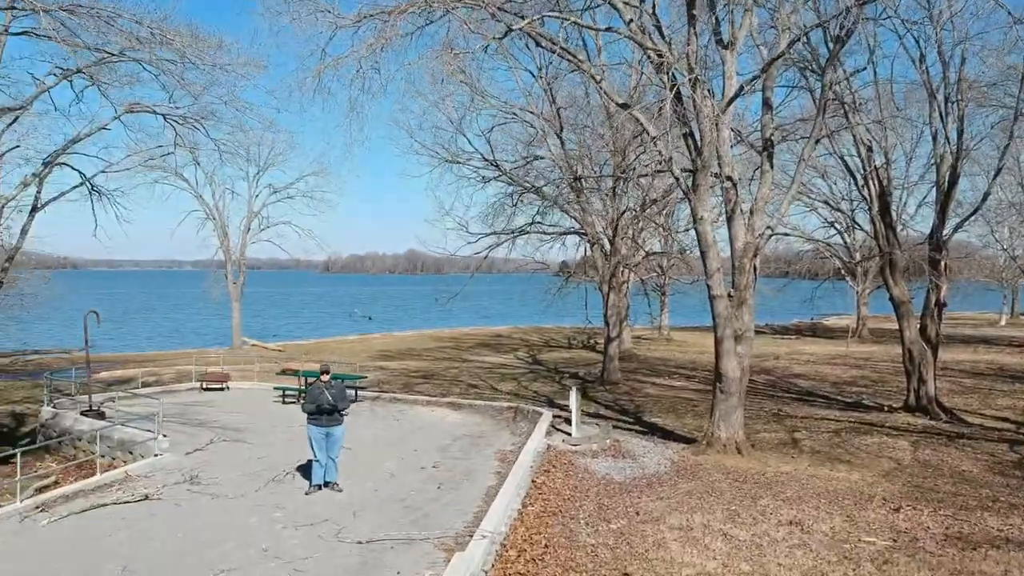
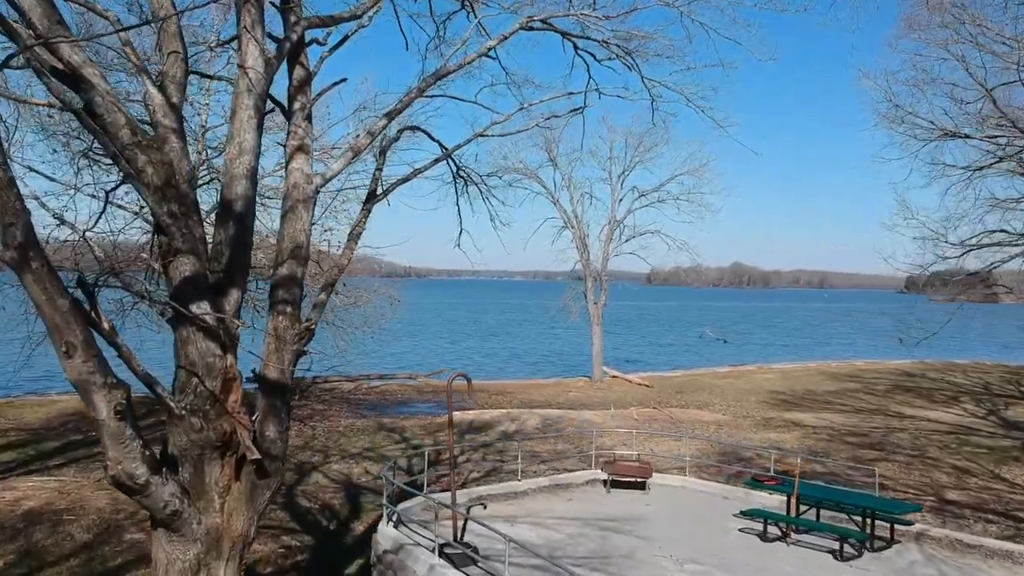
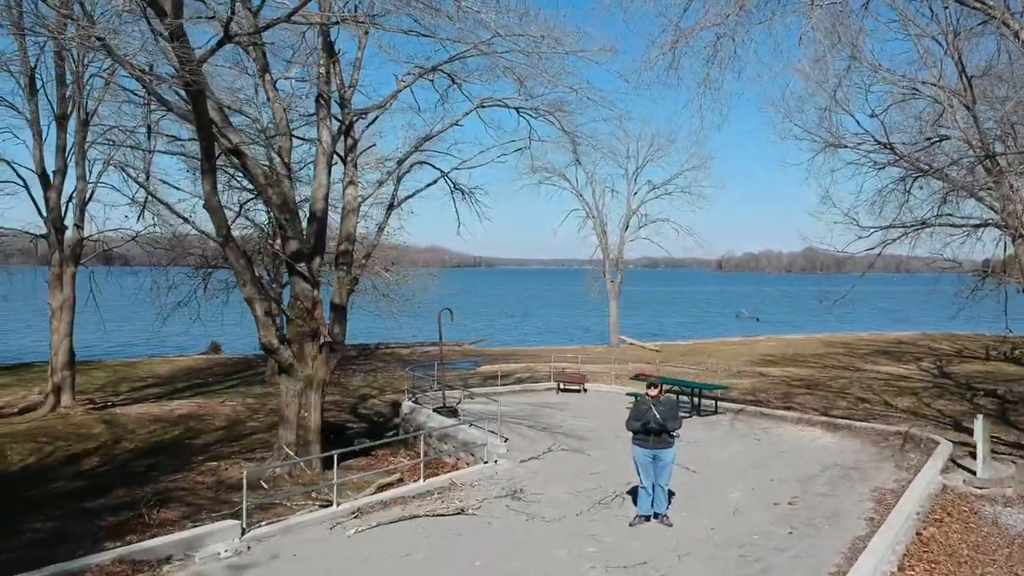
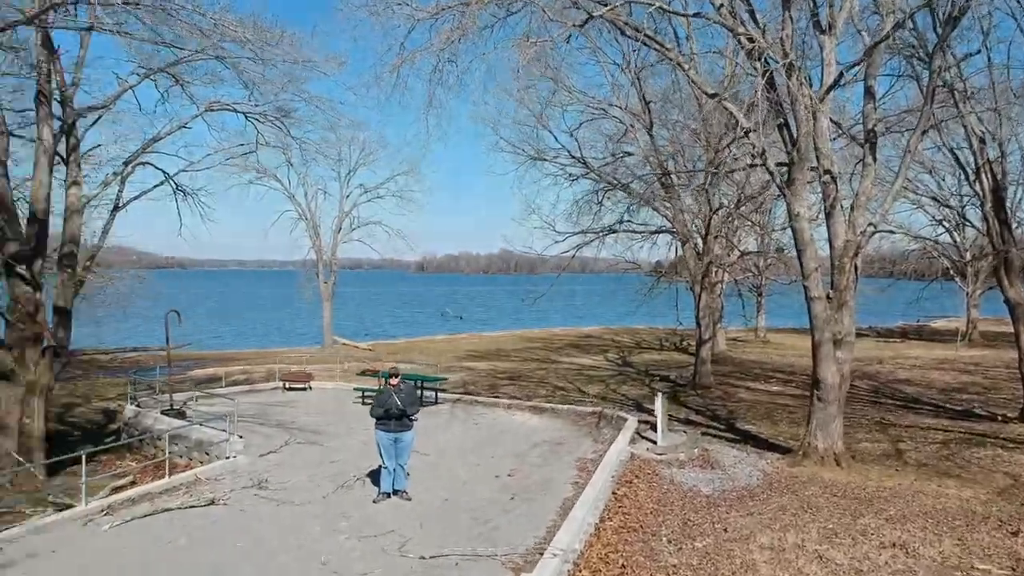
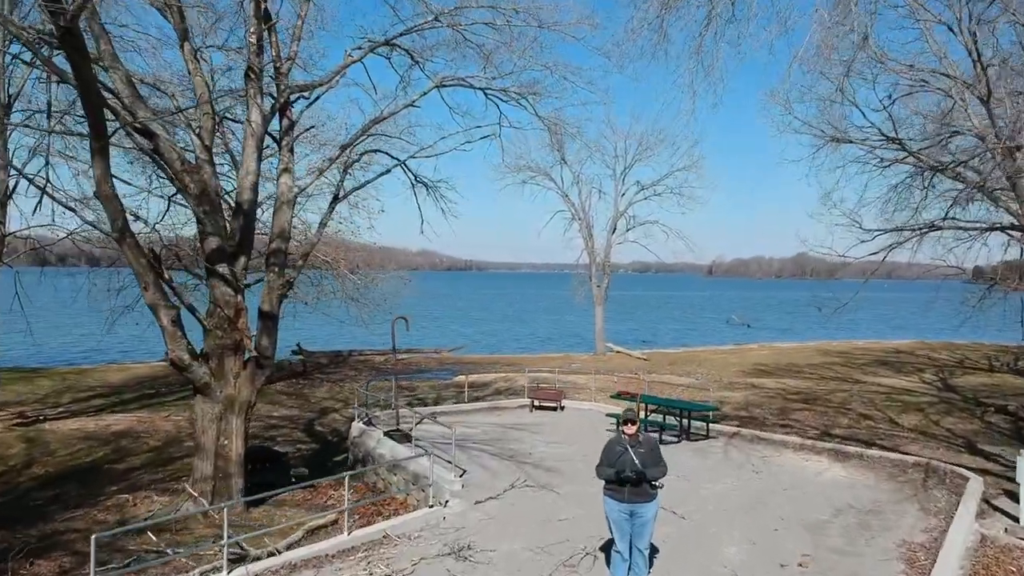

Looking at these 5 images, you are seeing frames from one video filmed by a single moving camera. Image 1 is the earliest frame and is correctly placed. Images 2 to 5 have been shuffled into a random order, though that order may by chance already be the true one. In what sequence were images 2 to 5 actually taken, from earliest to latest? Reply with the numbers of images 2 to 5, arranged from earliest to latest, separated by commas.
4, 3, 5, 2
